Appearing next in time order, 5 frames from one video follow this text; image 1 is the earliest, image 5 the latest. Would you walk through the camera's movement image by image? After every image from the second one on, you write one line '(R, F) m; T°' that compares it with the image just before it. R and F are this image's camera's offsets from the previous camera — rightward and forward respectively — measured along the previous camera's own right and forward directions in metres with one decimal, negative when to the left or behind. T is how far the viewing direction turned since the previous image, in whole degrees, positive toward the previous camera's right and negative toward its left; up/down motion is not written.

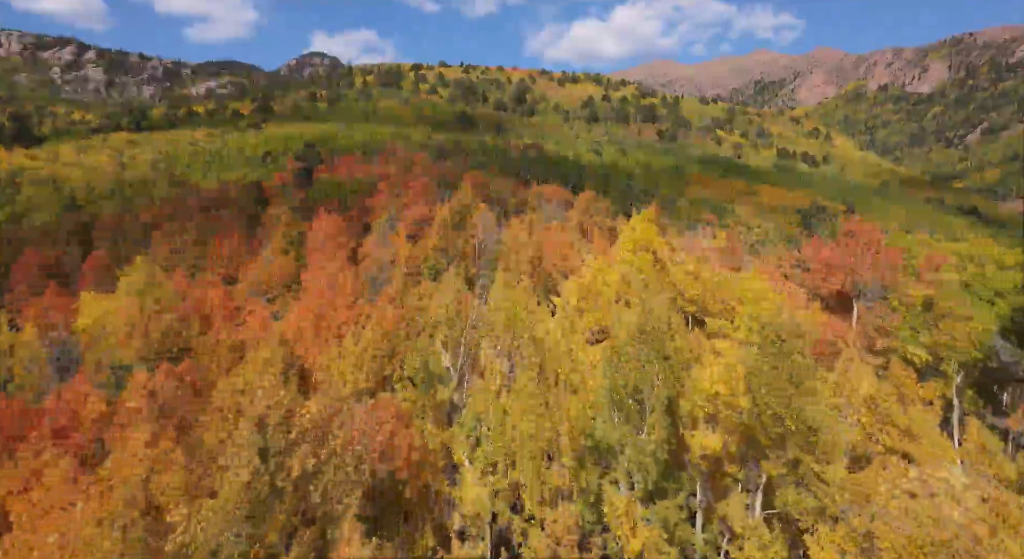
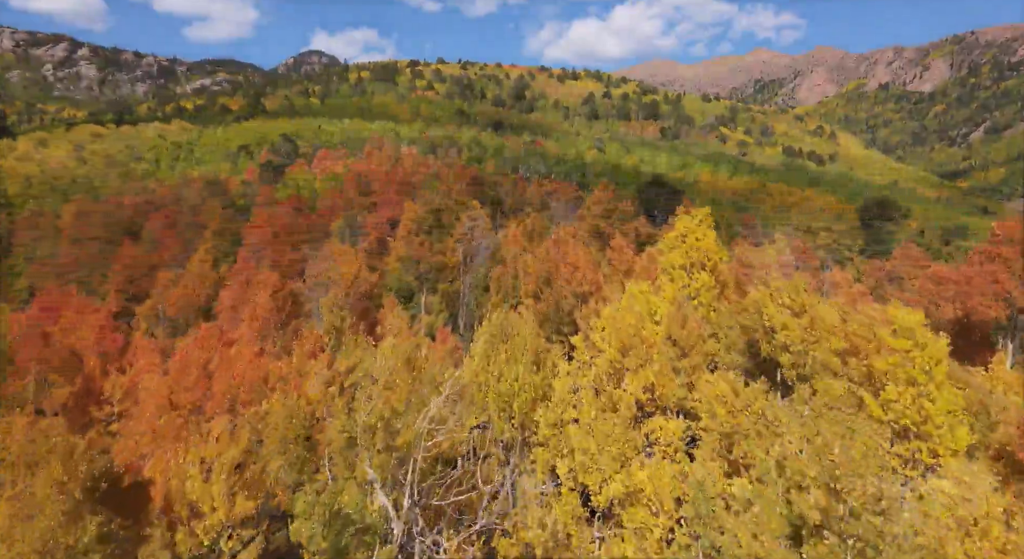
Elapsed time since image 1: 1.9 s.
(+0.2, +3.4) m; 0°
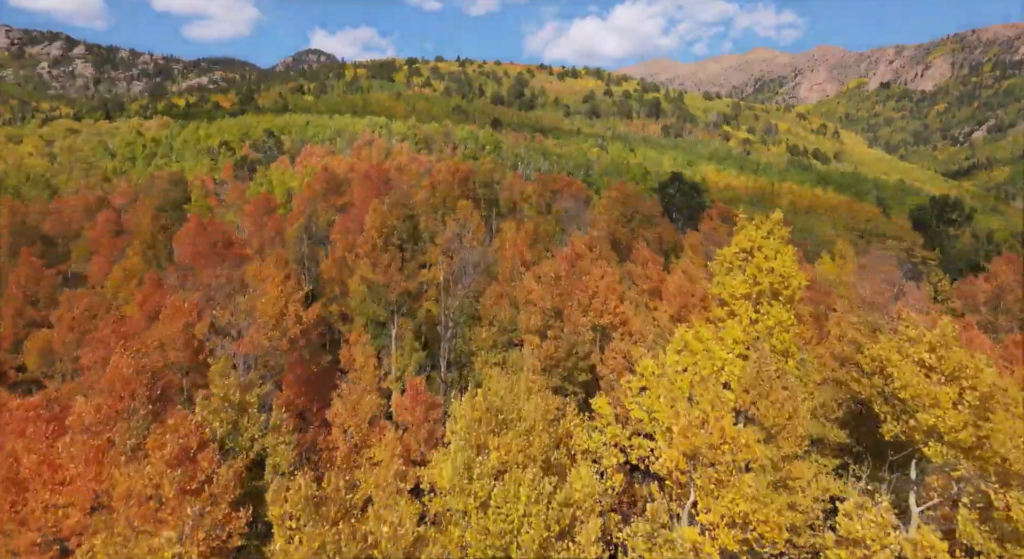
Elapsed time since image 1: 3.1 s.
(+0.1, +2.4) m; 0°
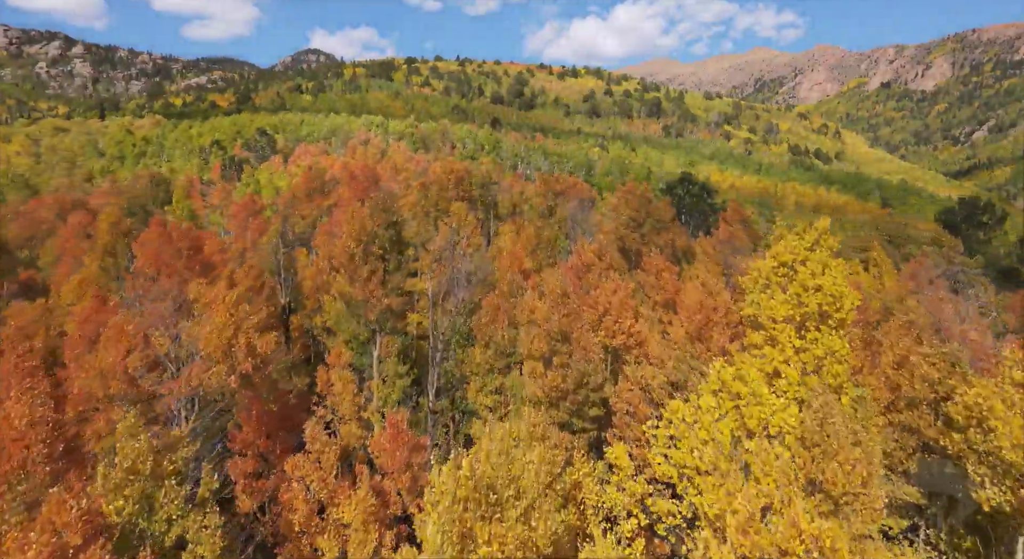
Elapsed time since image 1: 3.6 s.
(+0.1, +0.9) m; 0°
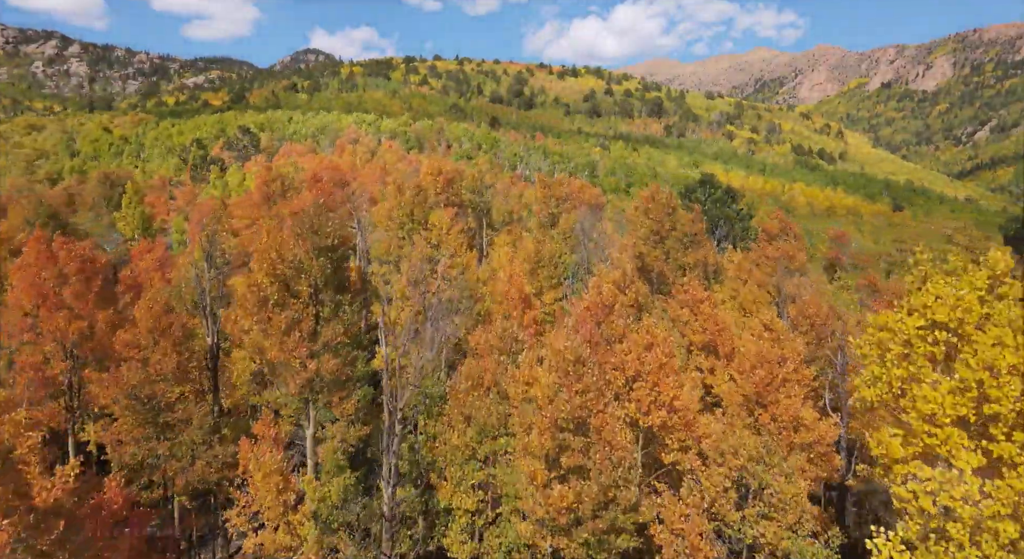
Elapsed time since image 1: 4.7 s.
(+0.2, +1.9) m; 0°
